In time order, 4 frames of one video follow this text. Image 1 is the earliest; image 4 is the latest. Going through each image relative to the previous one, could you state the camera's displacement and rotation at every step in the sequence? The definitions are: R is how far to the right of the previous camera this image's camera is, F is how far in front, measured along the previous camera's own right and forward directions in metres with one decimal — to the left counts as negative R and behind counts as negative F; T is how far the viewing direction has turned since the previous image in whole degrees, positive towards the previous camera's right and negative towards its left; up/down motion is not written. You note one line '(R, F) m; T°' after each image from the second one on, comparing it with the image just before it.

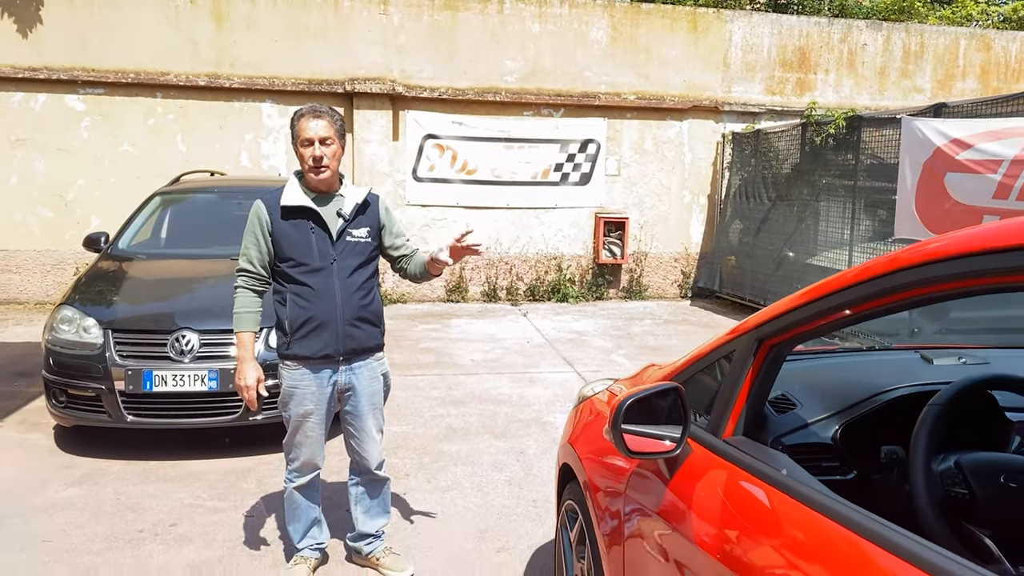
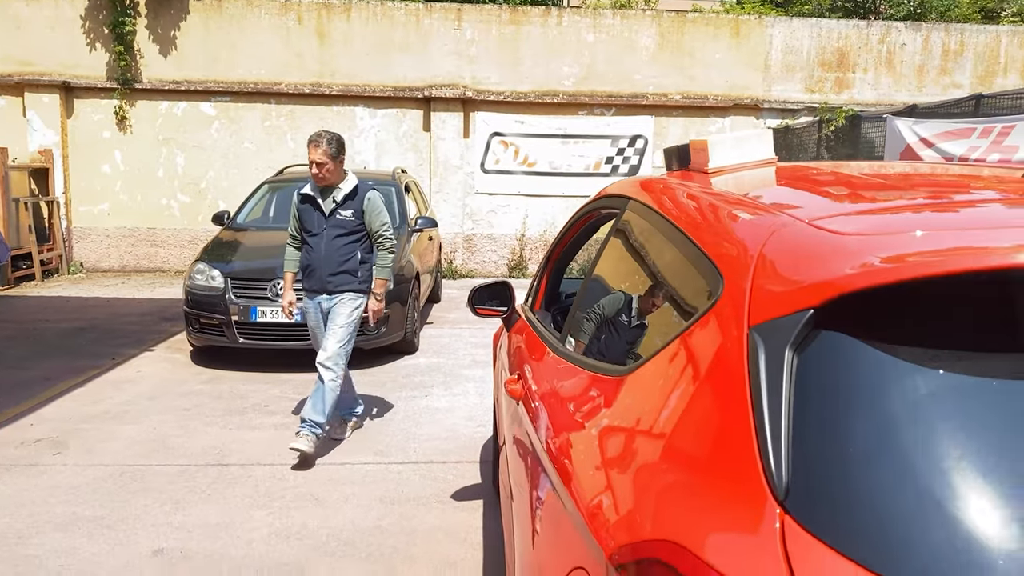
(+0.8, -1.5) m; -8°
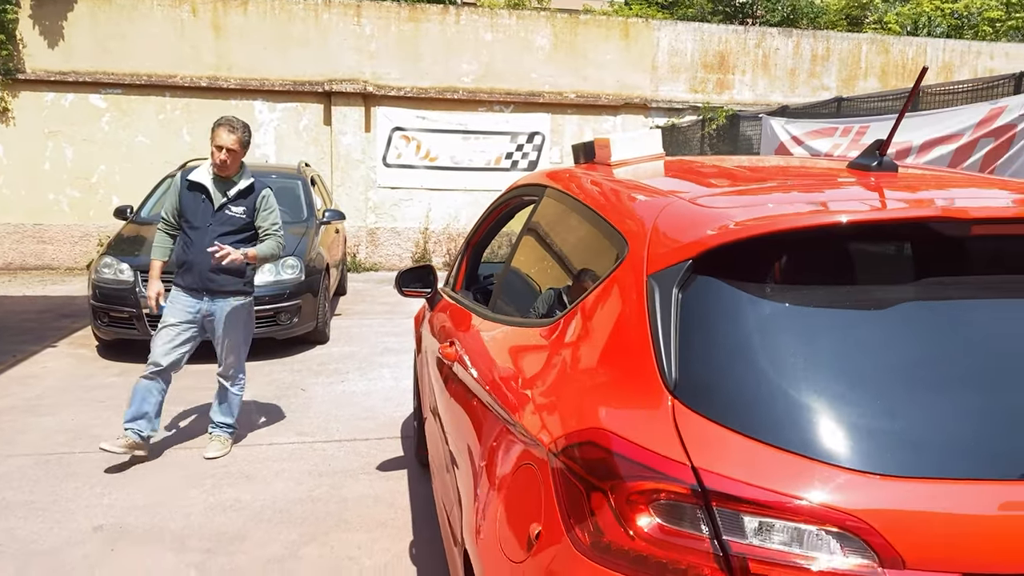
(-0.1, -0.3) m; +7°
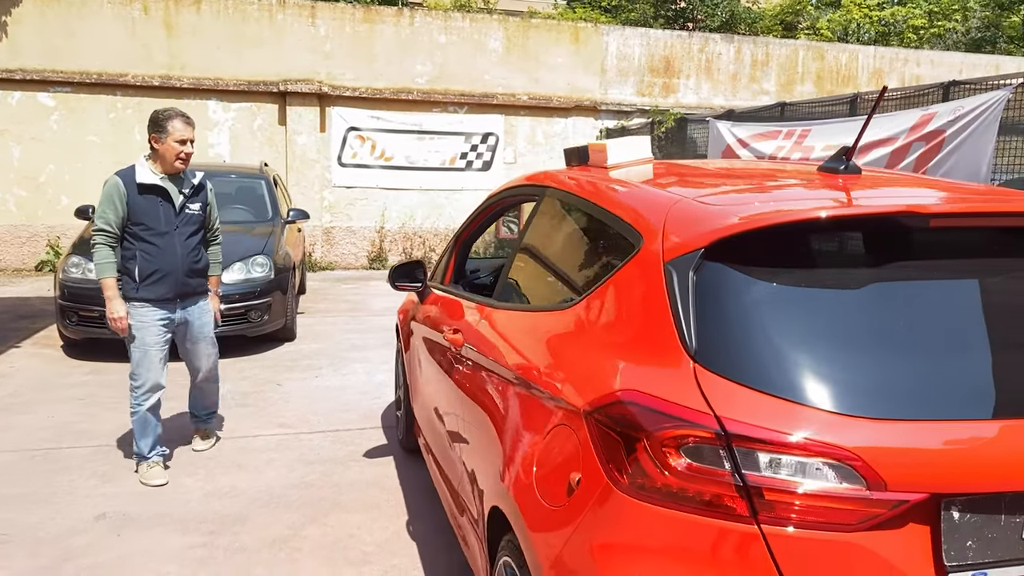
(-0.2, -0.2) m; +4°
